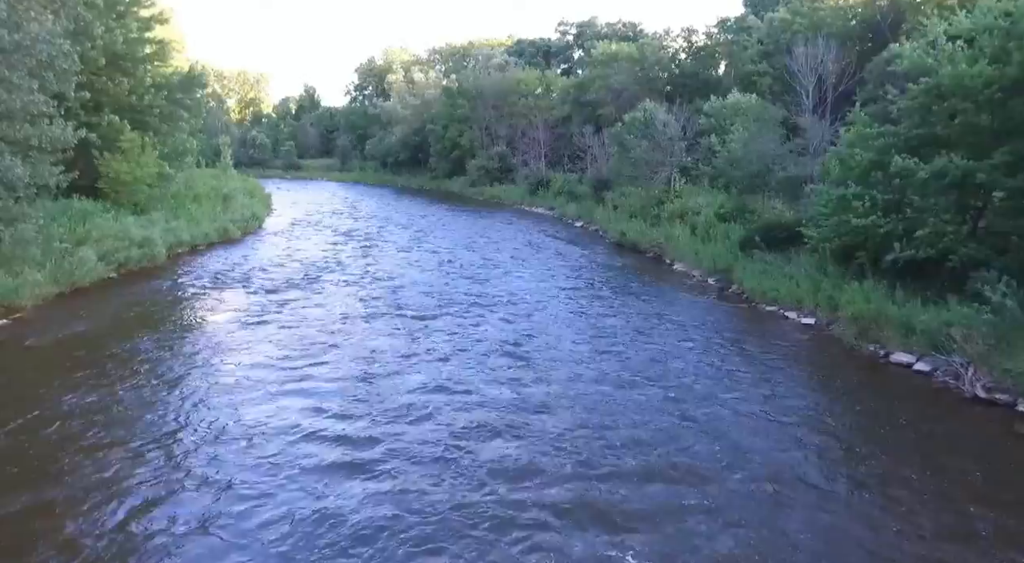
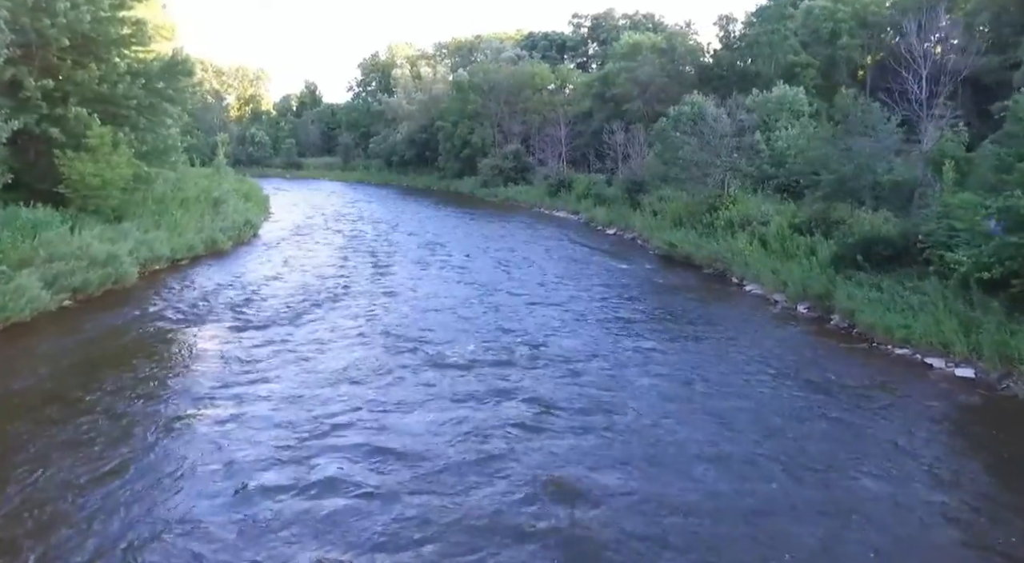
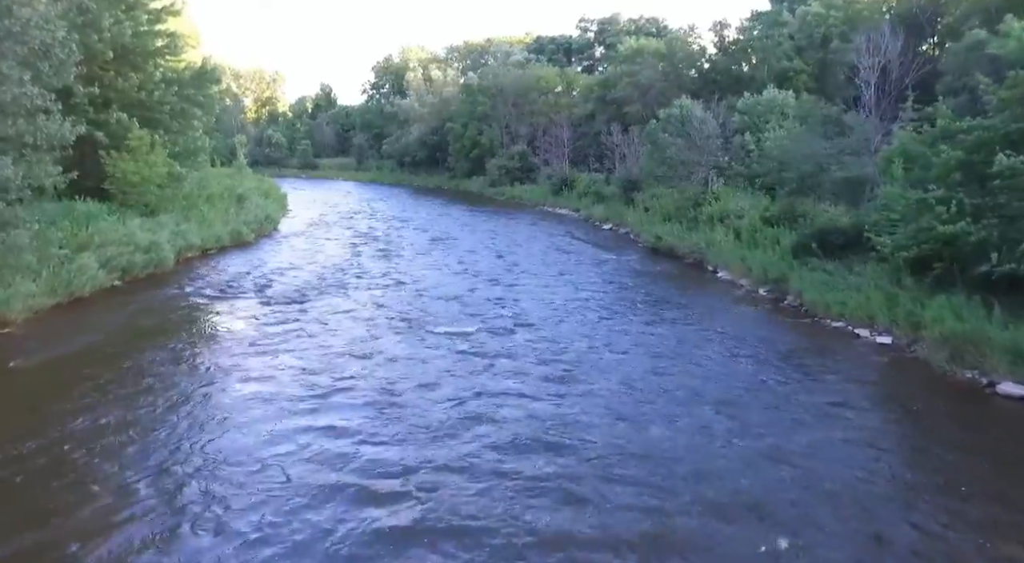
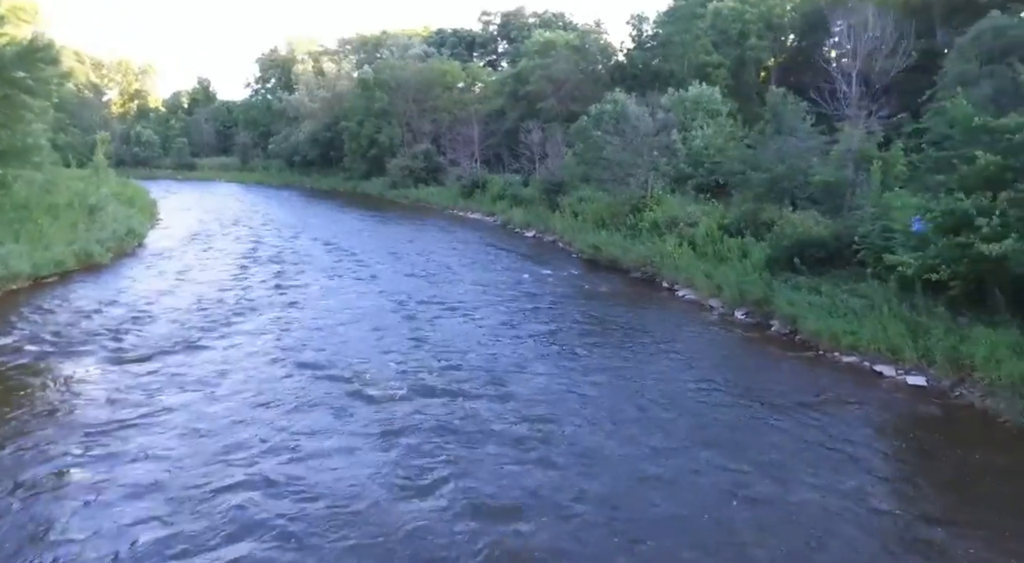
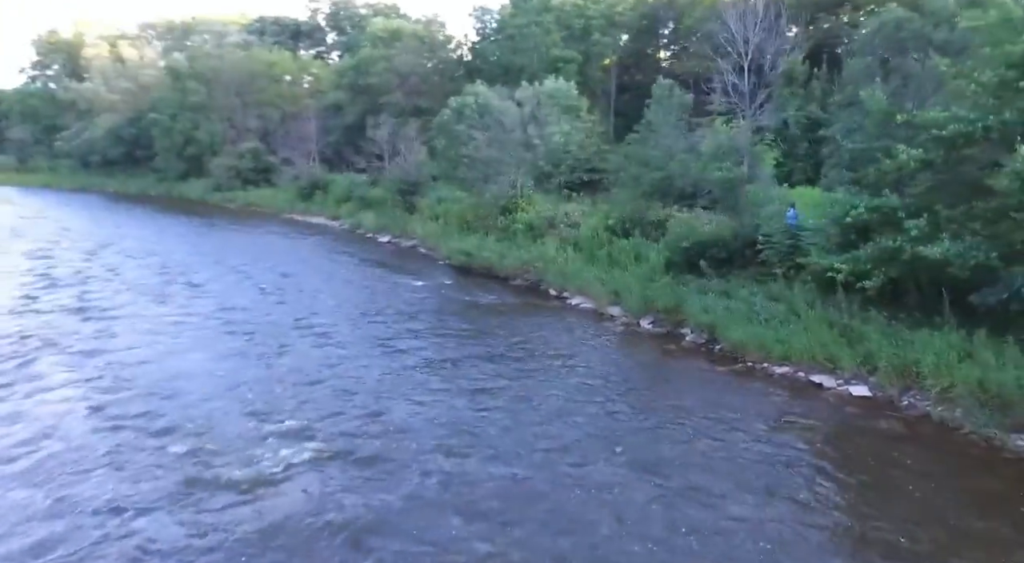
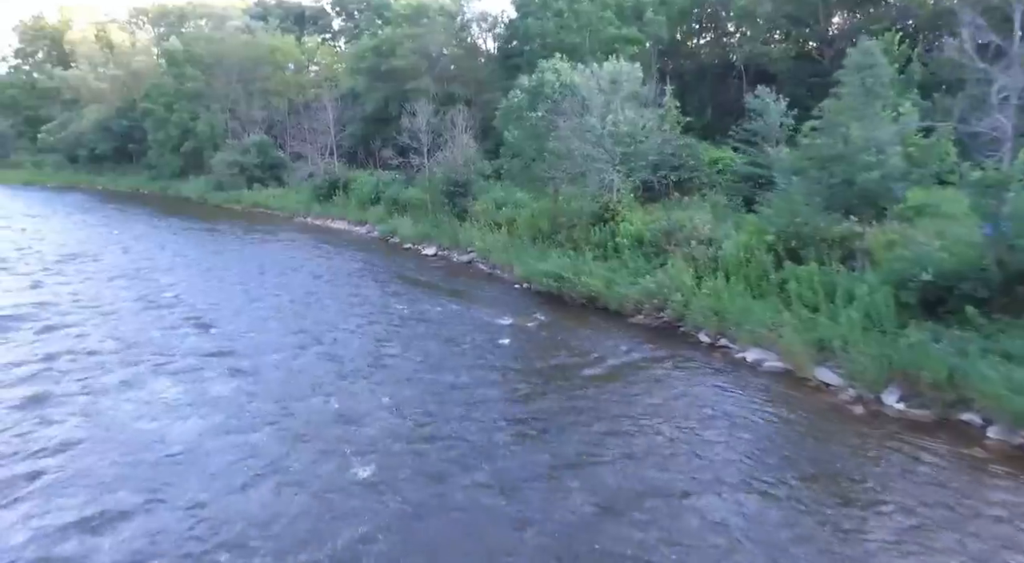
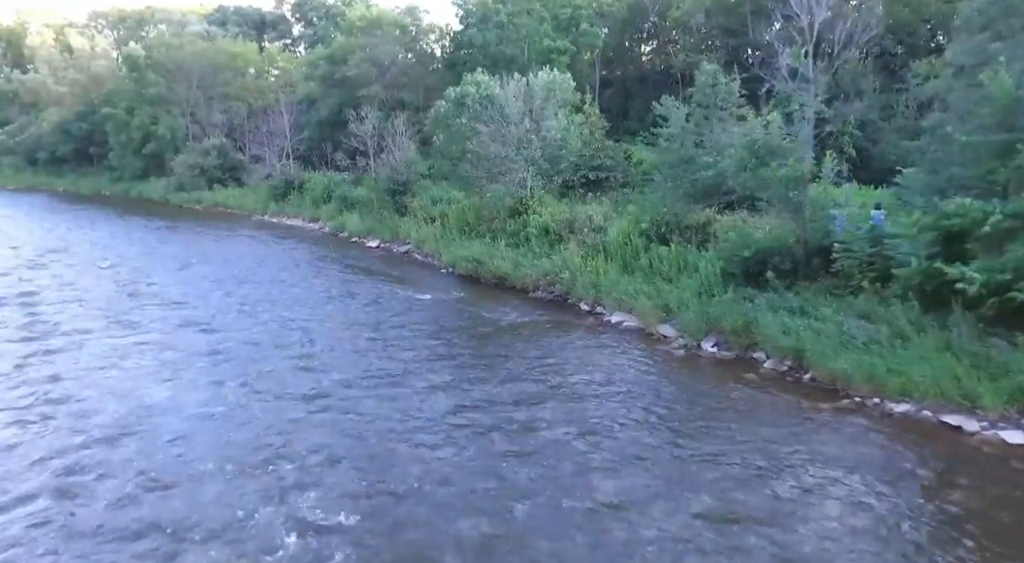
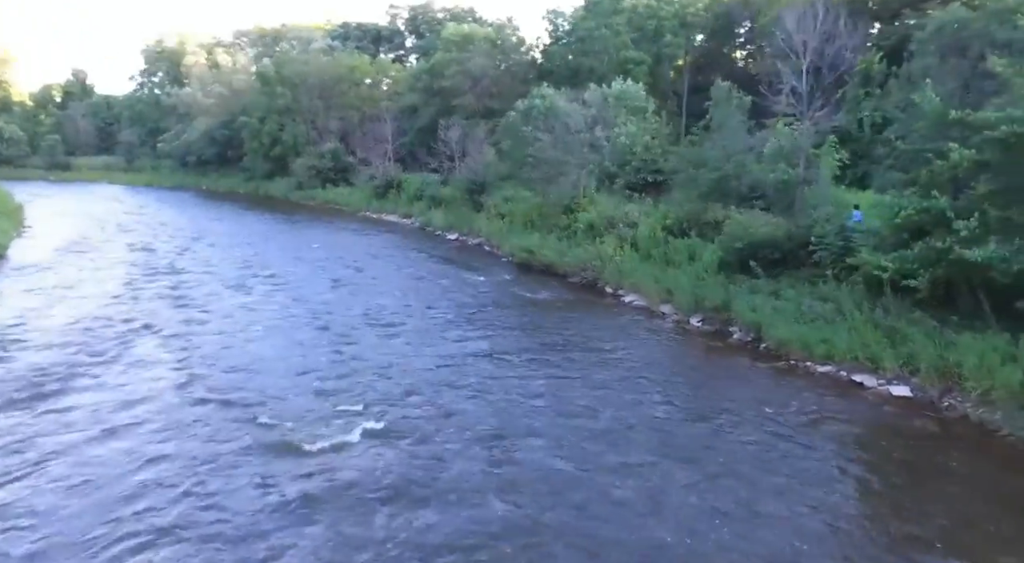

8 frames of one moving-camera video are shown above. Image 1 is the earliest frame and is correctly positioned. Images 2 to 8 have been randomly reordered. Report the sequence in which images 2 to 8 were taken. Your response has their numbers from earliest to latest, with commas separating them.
3, 2, 4, 8, 5, 7, 6
